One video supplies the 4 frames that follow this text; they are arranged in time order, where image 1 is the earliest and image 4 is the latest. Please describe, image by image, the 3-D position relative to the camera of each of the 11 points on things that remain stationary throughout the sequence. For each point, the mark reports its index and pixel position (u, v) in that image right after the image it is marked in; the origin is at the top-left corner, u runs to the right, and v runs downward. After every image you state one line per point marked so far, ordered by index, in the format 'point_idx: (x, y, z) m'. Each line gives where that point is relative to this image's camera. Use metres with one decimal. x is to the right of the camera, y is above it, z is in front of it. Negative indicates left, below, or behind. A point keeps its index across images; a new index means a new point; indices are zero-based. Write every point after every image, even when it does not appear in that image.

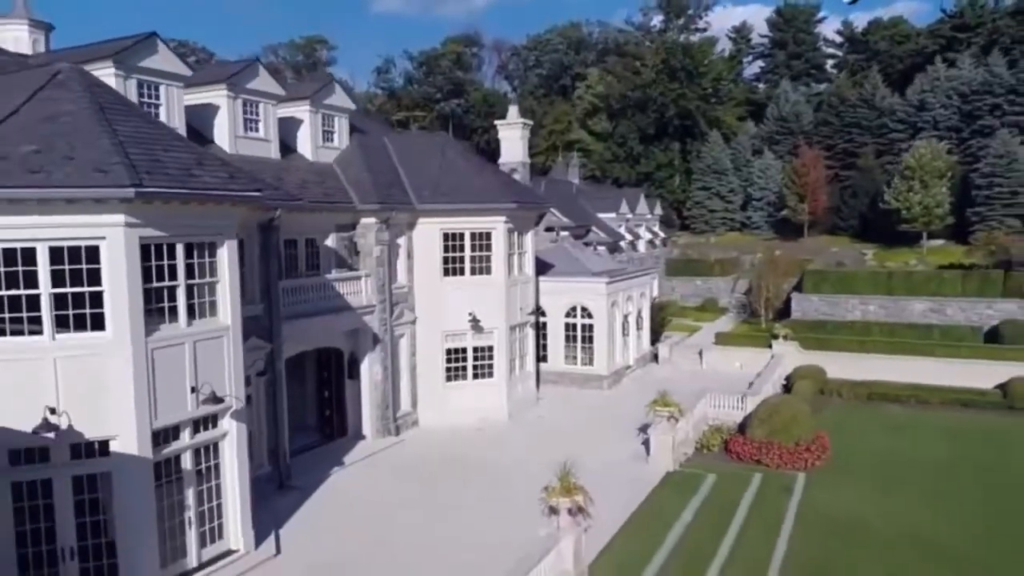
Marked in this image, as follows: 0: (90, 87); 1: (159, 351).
0: (-7.3, +3.3, +13.4) m
1: (-5.7, -1.0, +12.4) m
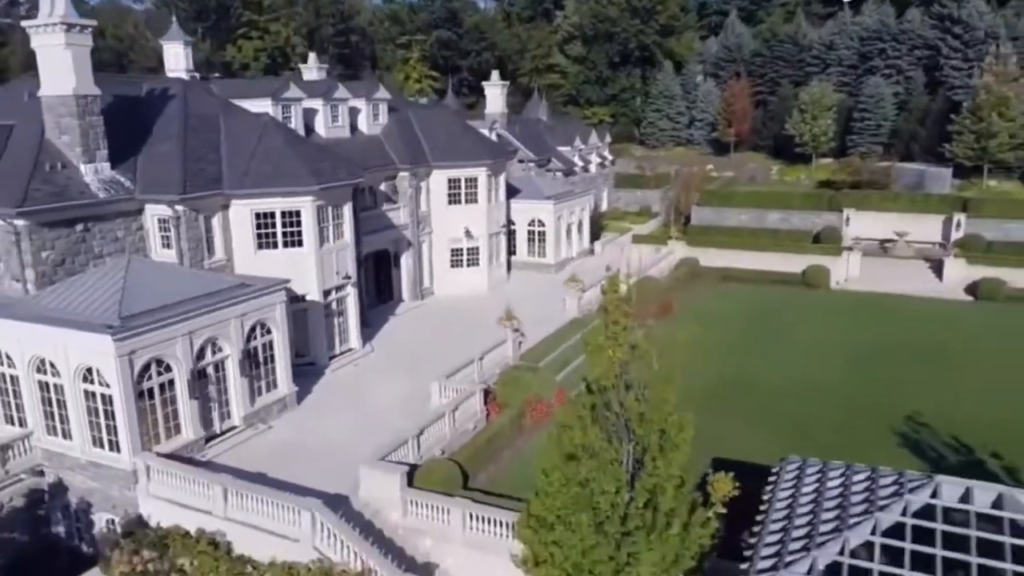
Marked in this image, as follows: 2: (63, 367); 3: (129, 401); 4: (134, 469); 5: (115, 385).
0: (-8.3, +5.6, +27.7) m
1: (-6.7, +1.2, +27.4) m
2: (-11.4, -2.0, +19.5) m
3: (-9.4, -2.8, +18.9) m
4: (-9.4, -4.5, +19.3) m
5: (-9.7, -2.4, +18.7) m
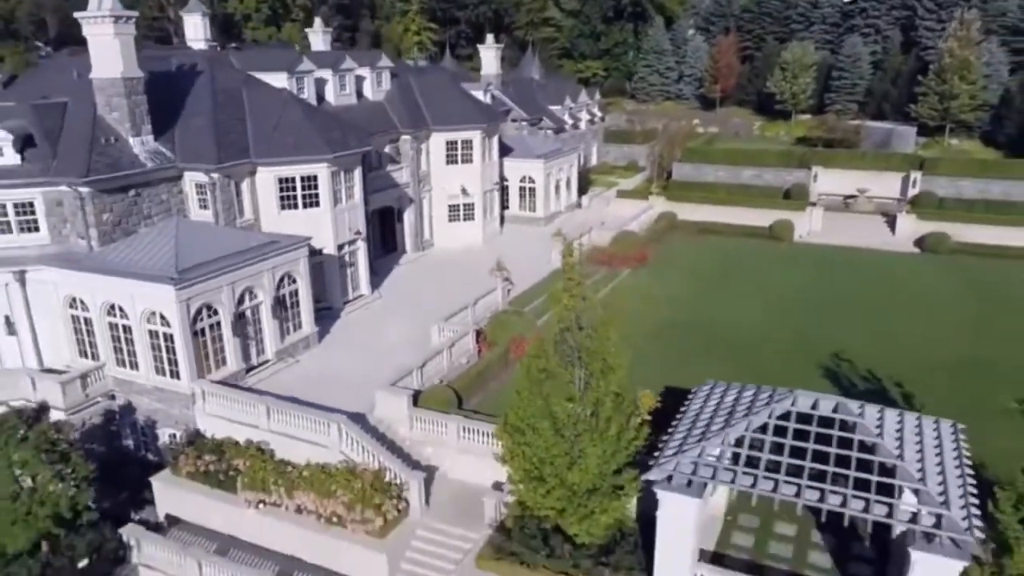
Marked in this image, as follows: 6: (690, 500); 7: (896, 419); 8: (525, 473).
0: (-8.7, +7.4, +31.5) m
1: (-7.1, +3.0, +31.5) m
2: (-11.8, -0.7, +23.8) m
3: (-9.8, -1.5, +23.3) m
4: (-9.9, -3.2, +23.8) m
5: (-10.1, -1.1, +23.1) m
6: (+3.4, -4.1, +14.7) m
7: (+7.8, -2.7, +15.8) m
8: (+0.3, -4.3, +17.8) m
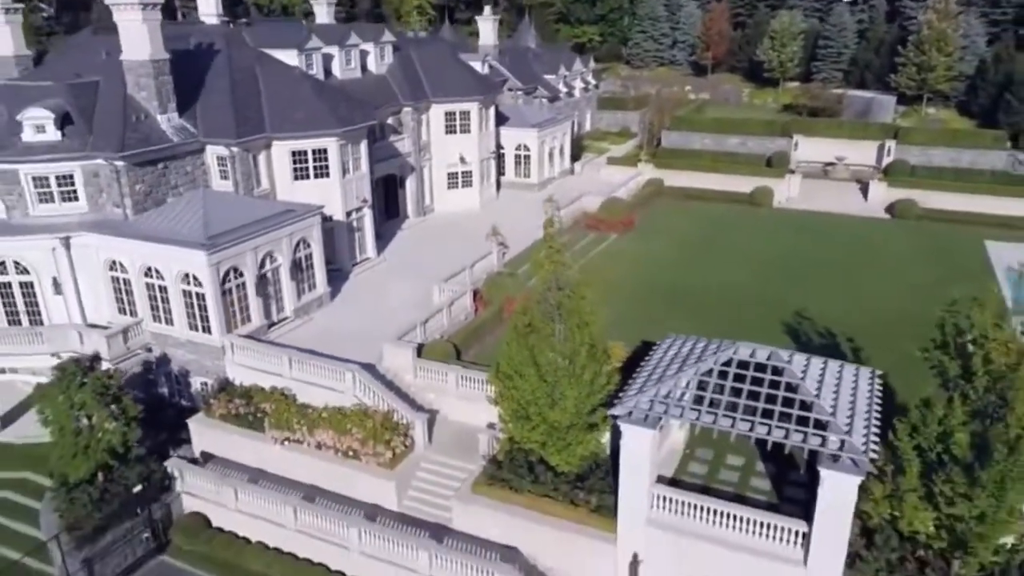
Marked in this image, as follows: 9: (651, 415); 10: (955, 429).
0: (-9.0, +9.0, +34.0) m
1: (-7.4, +4.6, +34.2) m
2: (-12.1, +0.5, +26.8) m
3: (-10.1, -0.3, +26.3) m
4: (-10.2, -2.0, +26.9) m
5: (-10.4, +0.1, +26.1) m
6: (+3.1, -3.3, +17.9) m
7: (+7.6, -1.9, +19.0) m
8: (0.0, -3.4, +21.0) m
9: (+3.3, -3.0, +18.0) m
10: (+9.5, -3.0, +16.5) m
